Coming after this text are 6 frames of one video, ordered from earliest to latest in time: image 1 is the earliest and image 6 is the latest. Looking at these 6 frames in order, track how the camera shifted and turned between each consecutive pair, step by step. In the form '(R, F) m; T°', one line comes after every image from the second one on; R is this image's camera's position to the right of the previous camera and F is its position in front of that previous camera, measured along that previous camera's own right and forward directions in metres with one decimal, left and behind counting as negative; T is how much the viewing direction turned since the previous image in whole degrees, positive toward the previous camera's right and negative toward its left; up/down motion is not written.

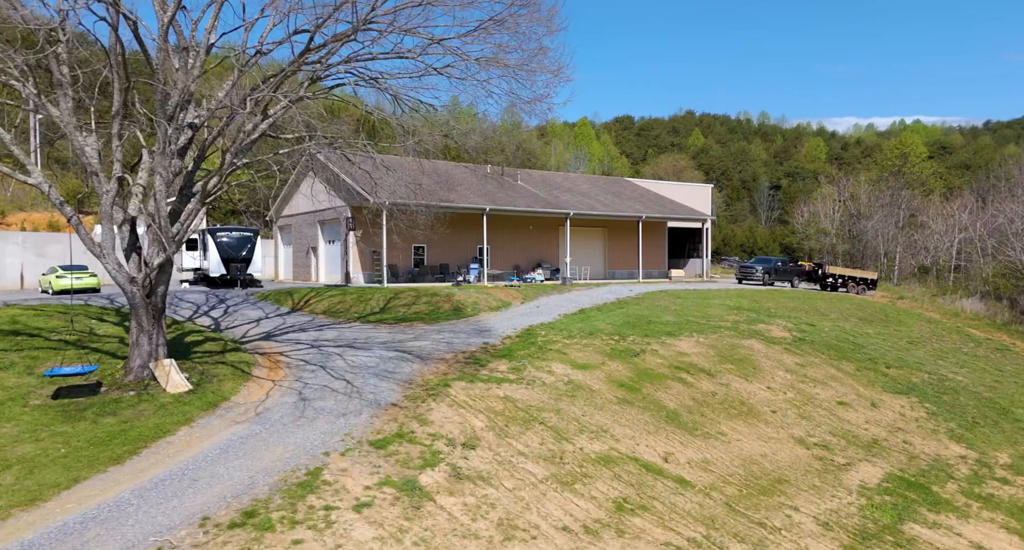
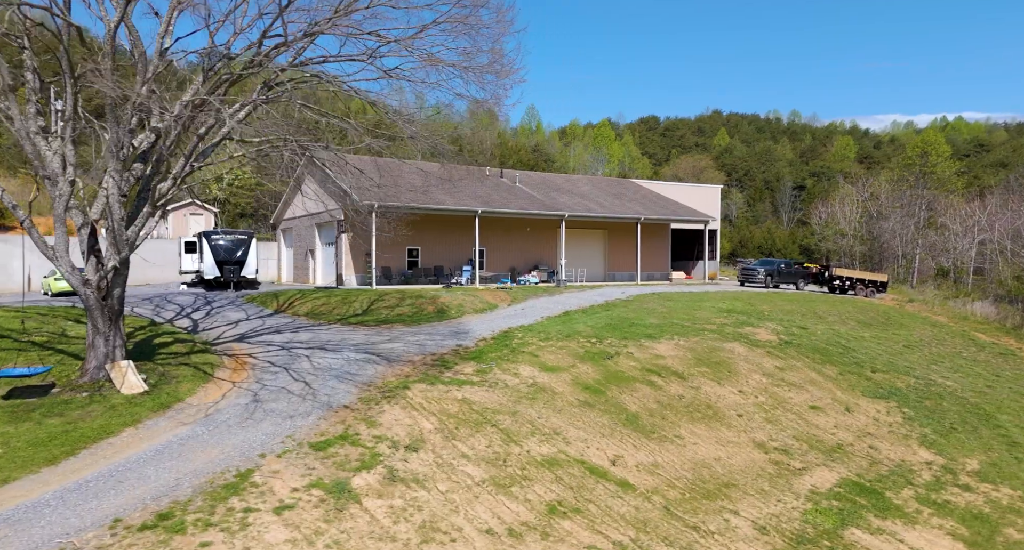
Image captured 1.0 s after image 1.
(+0.8, +0.1) m; -1°
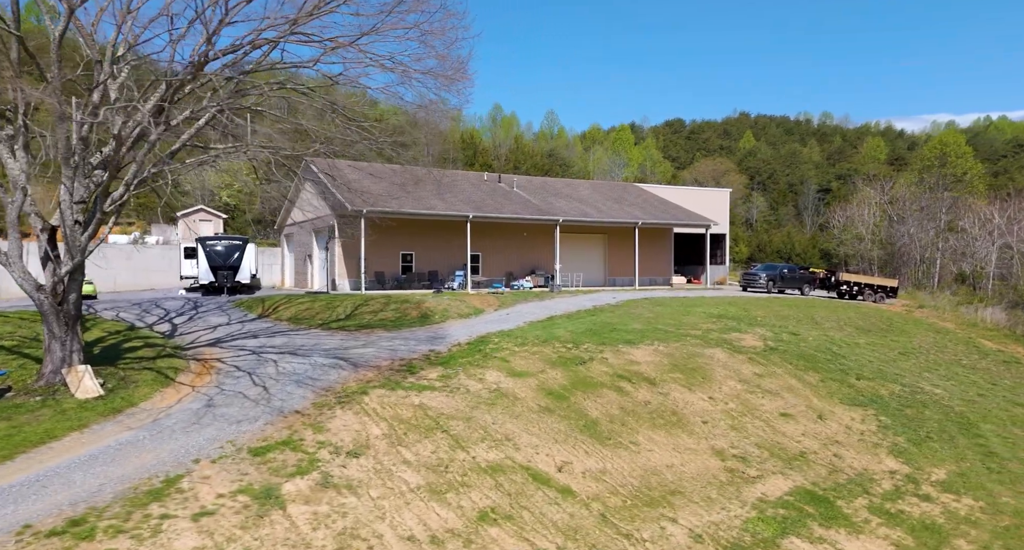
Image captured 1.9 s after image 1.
(+0.8, +0.1) m; -1°
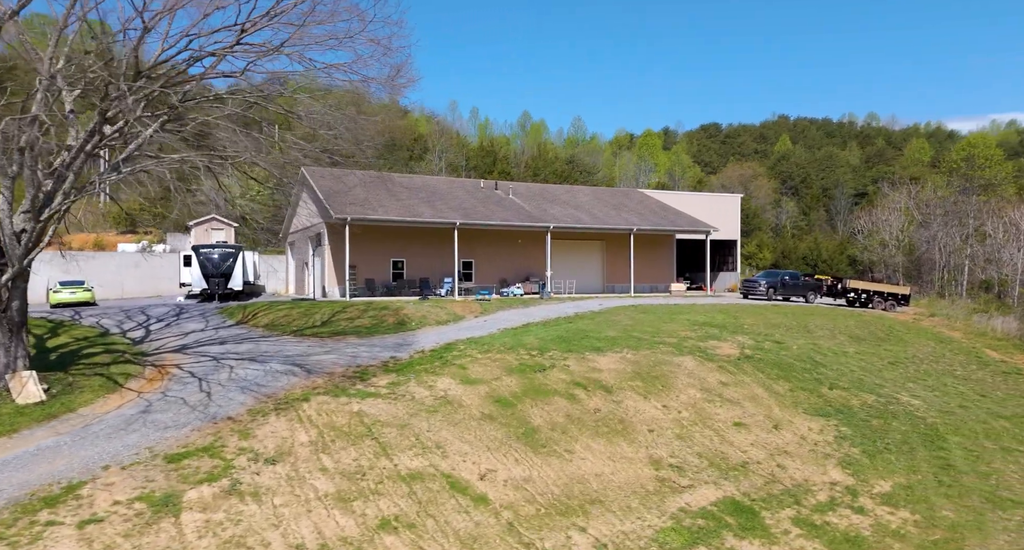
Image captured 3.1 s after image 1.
(+1.1, 0.0) m; -1°
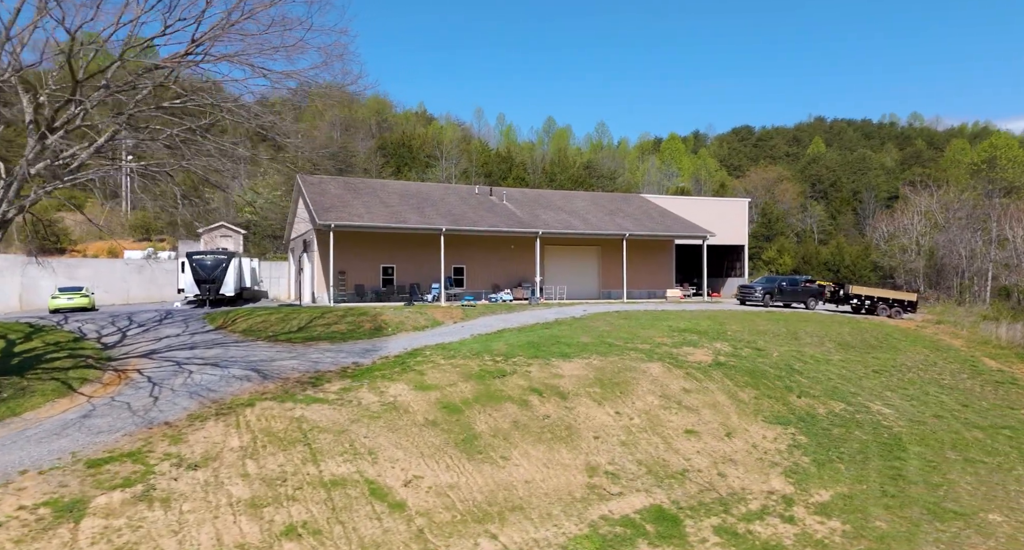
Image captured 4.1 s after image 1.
(+1.0, 0.0) m; -1°
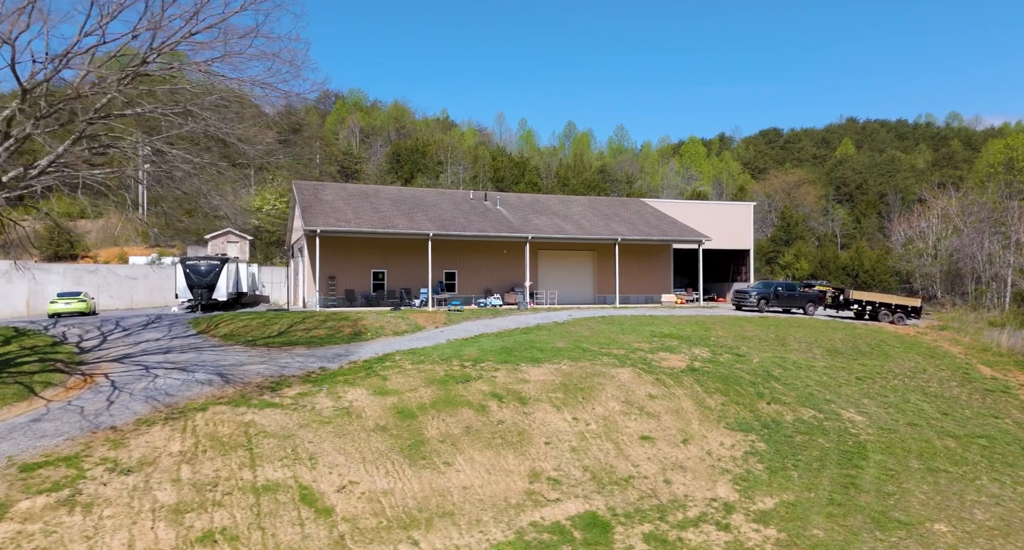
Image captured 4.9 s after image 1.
(+0.9, 0.0) m; -1°
